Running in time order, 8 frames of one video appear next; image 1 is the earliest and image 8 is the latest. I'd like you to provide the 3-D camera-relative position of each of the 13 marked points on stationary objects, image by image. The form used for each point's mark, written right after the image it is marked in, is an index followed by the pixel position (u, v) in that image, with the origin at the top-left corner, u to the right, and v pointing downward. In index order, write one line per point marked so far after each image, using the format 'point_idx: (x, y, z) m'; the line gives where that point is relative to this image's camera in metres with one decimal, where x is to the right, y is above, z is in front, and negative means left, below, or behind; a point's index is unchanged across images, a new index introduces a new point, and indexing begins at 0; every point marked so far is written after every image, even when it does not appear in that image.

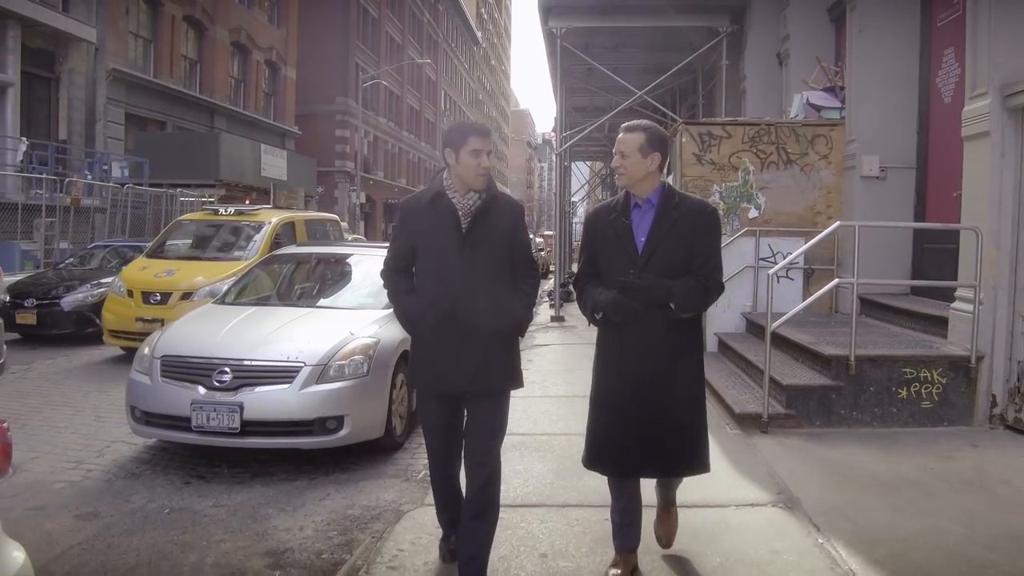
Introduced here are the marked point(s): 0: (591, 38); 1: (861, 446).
0: (+1.5, +4.7, +15.6) m
1: (+2.3, -1.1, +5.6) m
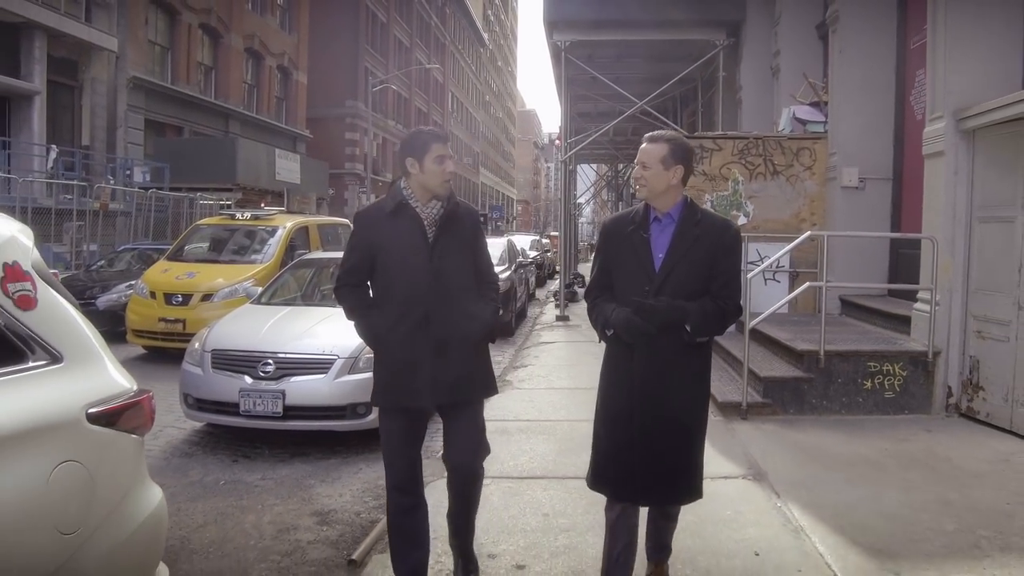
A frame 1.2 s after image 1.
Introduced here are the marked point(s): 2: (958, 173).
0: (+1.6, +4.7, +16.3) m
1: (+2.4, -1.1, +6.3) m
2: (+3.5, +0.9, +6.4) m
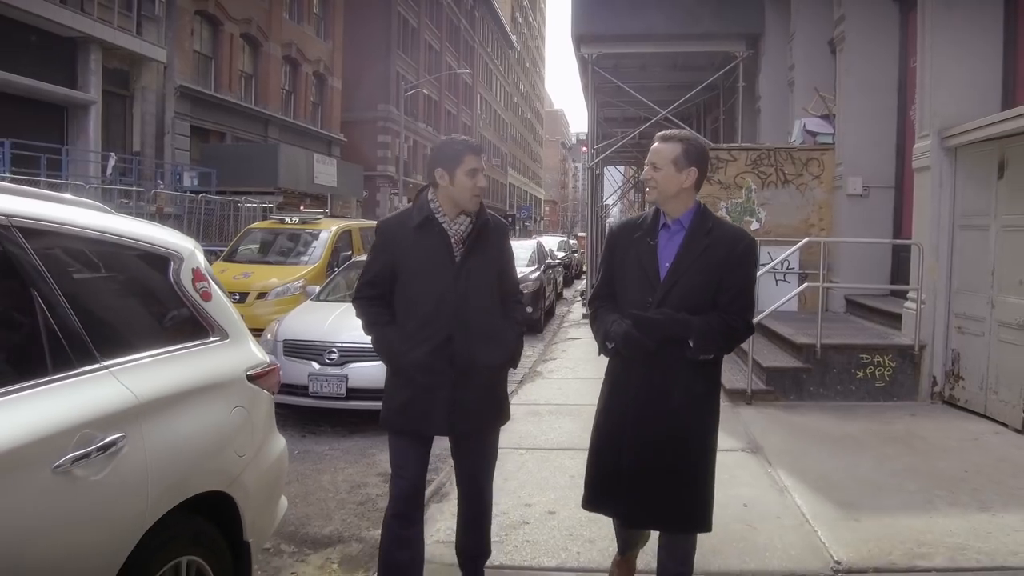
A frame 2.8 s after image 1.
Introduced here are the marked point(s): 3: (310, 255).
0: (+2.2, +4.7, +17.2) m
1: (+2.7, -1.1, +7.1) m
2: (+3.8, +0.9, +7.2) m
3: (-3.3, +0.5, +13.2) m
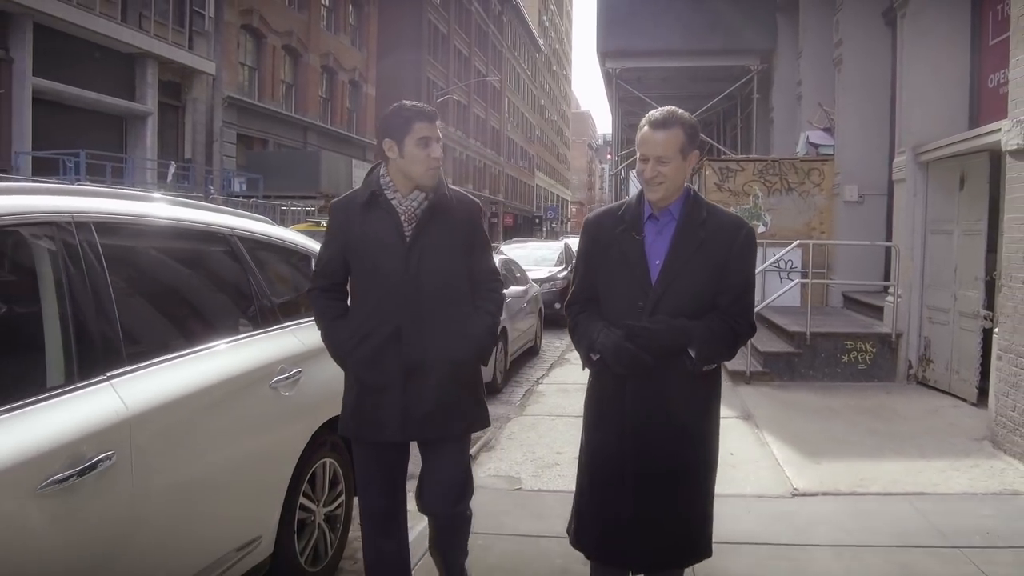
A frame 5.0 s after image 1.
0: (+2.9, +4.7, +18.3) m
1: (+3.0, -1.0, +8.3) m
2: (+4.1, +0.9, +8.3) m
3: (-2.7, +0.6, +14.6) m
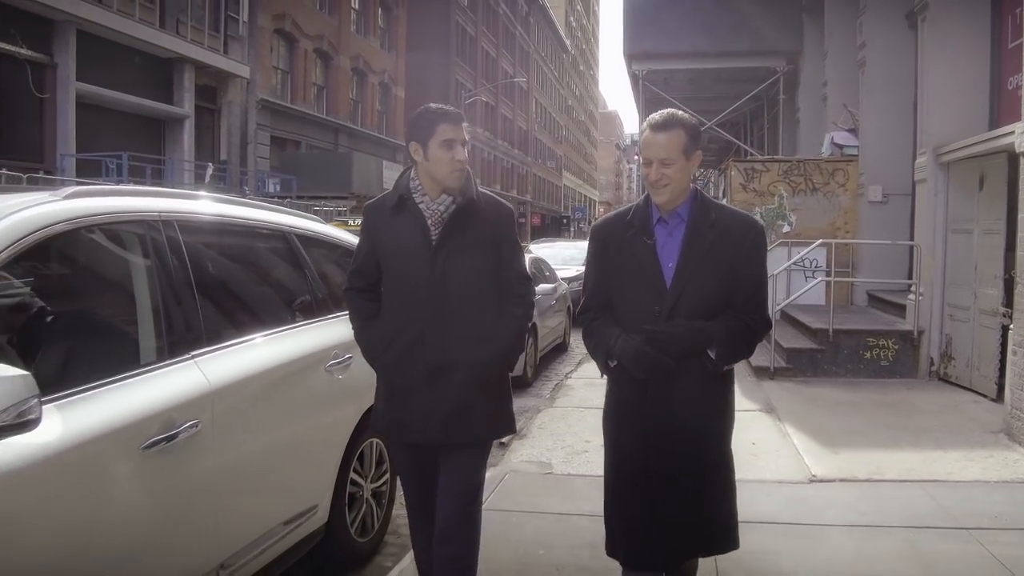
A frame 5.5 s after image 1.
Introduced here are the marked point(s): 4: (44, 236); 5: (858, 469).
0: (+3.5, +4.8, +18.5) m
1: (+3.3, -1.0, +8.5) m
2: (+4.4, +1.0, +8.5) m
3: (-2.2, +0.6, +15.0) m
4: (-1.5, +0.1, +2.6) m
5: (+2.3, -1.2, +5.5) m
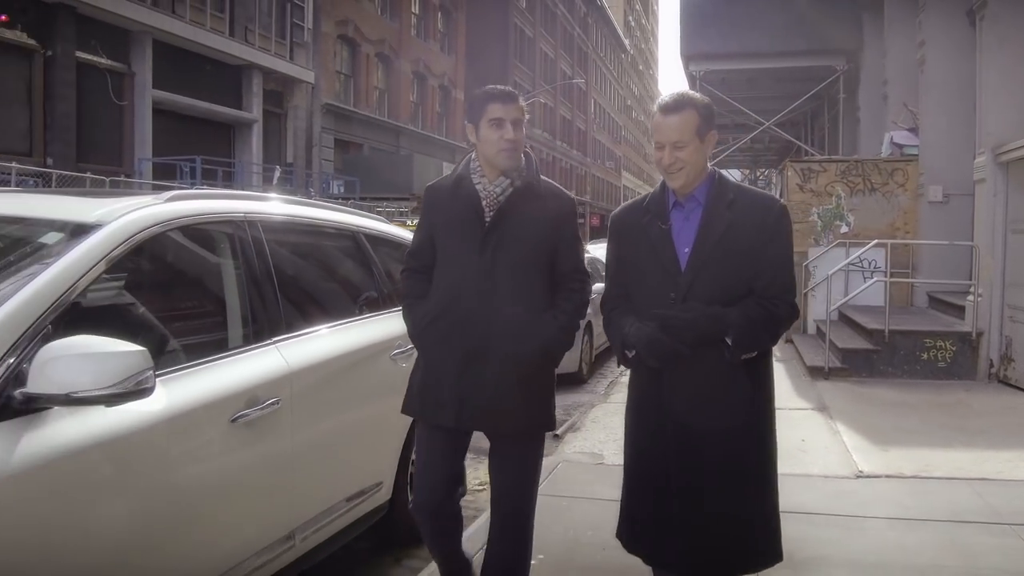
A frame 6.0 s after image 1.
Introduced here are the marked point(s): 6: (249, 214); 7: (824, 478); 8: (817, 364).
0: (+4.8, +4.7, +18.5) m
1: (+3.9, -1.0, +8.5) m
2: (+5.0, +0.9, +8.4) m
3: (-1.2, +0.6, +15.3) m
4: (-1.3, +0.2, +2.9) m
5: (+2.7, -1.2, +5.6) m
6: (-1.1, +0.3, +3.5) m
7: (+2.1, -1.2, +5.4) m
8: (+3.4, -0.8, +9.1) m
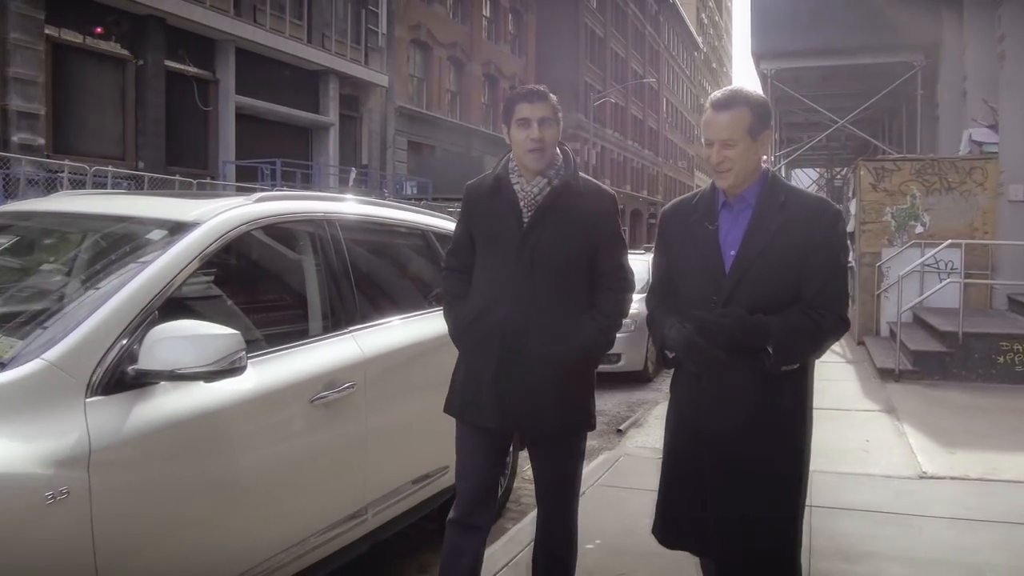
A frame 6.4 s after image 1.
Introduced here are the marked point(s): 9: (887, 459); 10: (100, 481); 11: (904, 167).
0: (+6.4, +4.7, +18.2) m
1: (+4.5, -1.0, +8.3) m
2: (+5.7, +0.9, +8.2) m
3: (+0.1, +0.6, +15.6) m
4: (-1.1, +0.2, +3.2) m
5: (+3.1, -1.2, +5.5) m
6: (-0.9, +0.3, +3.8) m
7: (+2.5, -1.2, +5.4) m
8: (+4.1, -0.9, +9.0) m
9: (+2.7, -1.2, +5.8) m
10: (-1.2, -0.6, +2.4) m
11: (+5.7, +1.7, +11.9) m
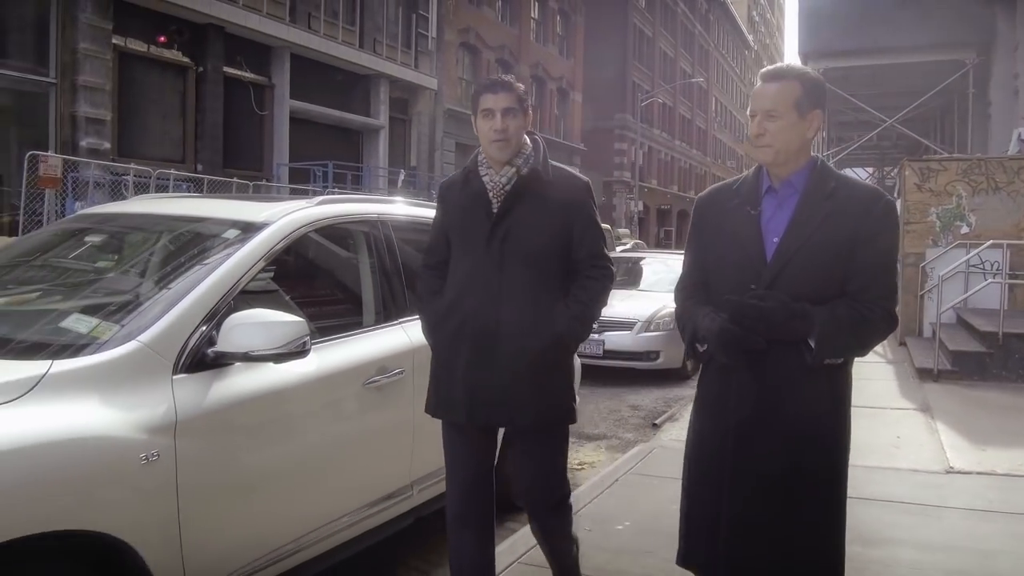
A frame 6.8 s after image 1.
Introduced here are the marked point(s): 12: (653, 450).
0: (+7.4, +4.7, +18.1) m
1: (+4.9, -1.0, +8.3) m
2: (+6.1, +0.9, +8.1) m
3: (+1.0, +0.7, +15.9) m
4: (-1.0, +0.2, +3.6) m
5: (+3.4, -1.2, +5.7) m
6: (-0.7, +0.4, +4.2) m
7: (+2.7, -1.2, +5.6) m
8: (+4.6, -0.9, +9.0) m
9: (+2.9, -1.2, +6.0) m
10: (-1.1, -0.5, +2.8) m
11: (+6.3, +1.7, +11.8) m
12: (+1.1, -1.2, +6.2) m
